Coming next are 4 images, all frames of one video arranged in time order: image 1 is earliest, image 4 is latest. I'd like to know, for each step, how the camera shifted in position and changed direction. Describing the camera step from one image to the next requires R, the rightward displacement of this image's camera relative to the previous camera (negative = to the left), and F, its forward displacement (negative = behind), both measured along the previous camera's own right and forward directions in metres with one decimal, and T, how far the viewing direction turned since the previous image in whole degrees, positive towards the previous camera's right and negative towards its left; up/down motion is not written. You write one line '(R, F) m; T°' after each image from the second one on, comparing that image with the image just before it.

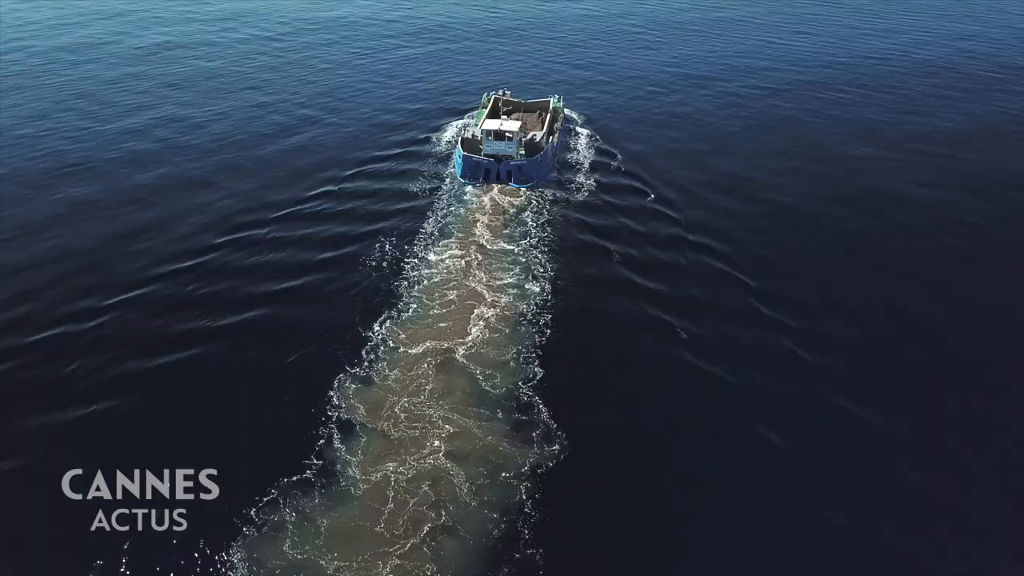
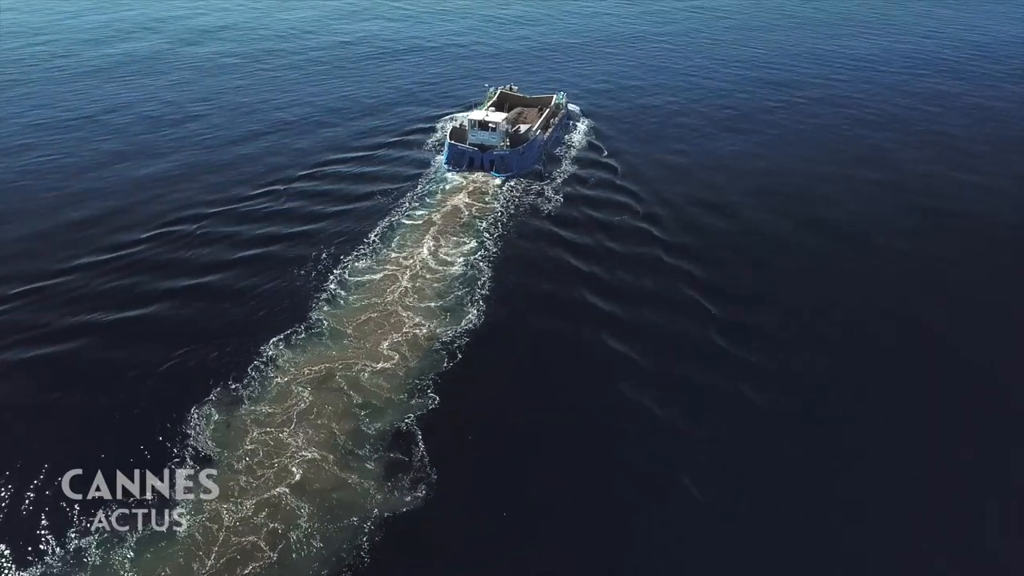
(+6.1, -0.3) m; +1°
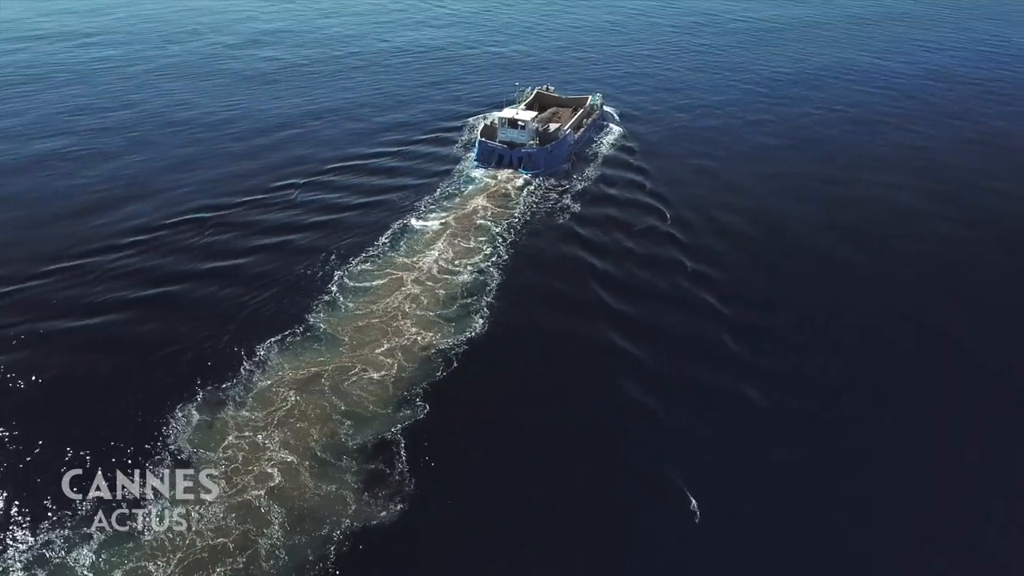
(+2.1, 0.0) m; -2°
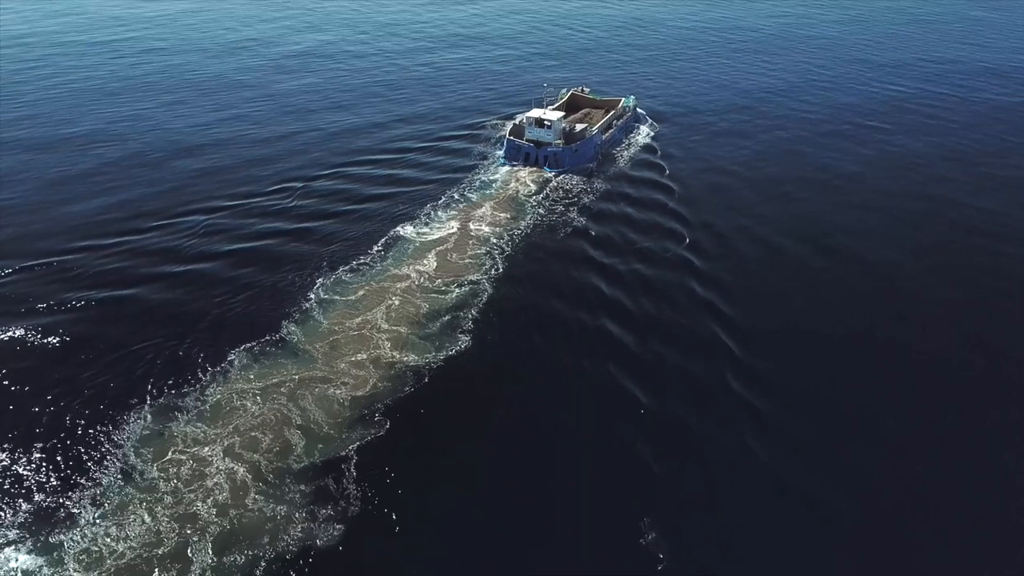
(+3.6, -0.2) m; -1°
